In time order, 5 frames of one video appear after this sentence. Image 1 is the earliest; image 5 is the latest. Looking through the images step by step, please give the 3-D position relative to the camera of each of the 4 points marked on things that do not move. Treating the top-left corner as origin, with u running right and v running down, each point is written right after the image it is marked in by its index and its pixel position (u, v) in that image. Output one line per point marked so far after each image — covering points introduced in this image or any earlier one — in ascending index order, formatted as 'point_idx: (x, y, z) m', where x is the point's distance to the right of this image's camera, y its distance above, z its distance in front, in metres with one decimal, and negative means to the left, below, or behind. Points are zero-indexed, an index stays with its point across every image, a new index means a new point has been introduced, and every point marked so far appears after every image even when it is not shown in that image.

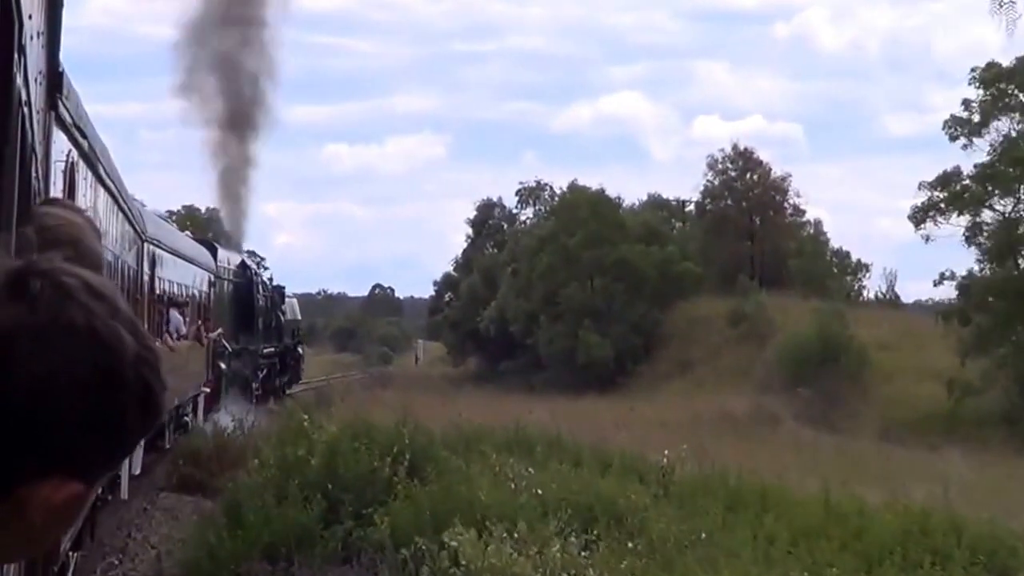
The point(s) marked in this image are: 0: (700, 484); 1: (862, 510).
0: (+1.8, -1.8, +14.9) m
1: (+3.3, -2.1, +14.8) m
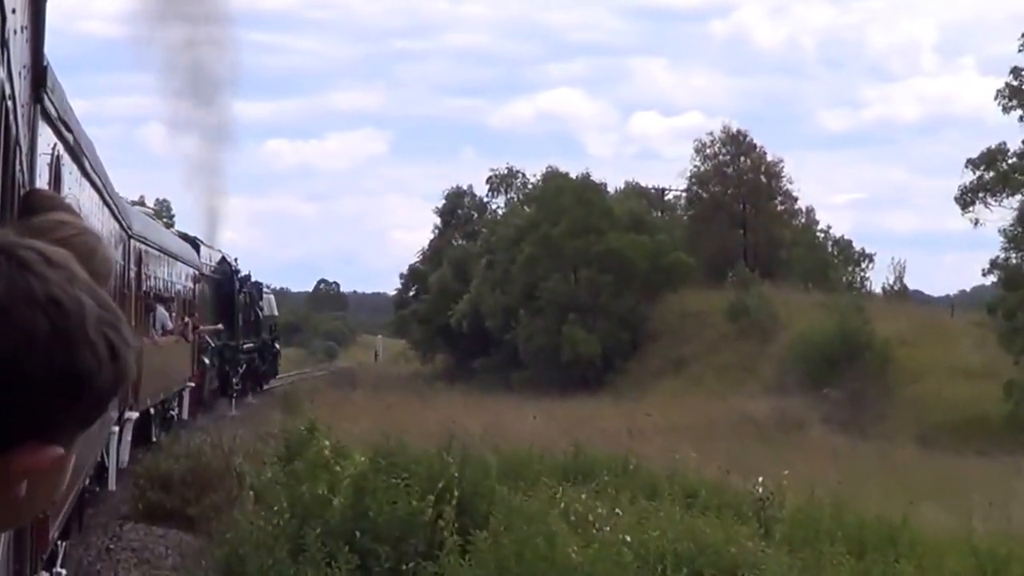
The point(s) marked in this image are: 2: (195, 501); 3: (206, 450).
0: (+2.3, -1.7, +12.0) m
1: (+3.7, -2.0, +11.8) m
2: (-3.2, -2.2, +16.1) m
3: (-3.4, -1.8, +17.5) m
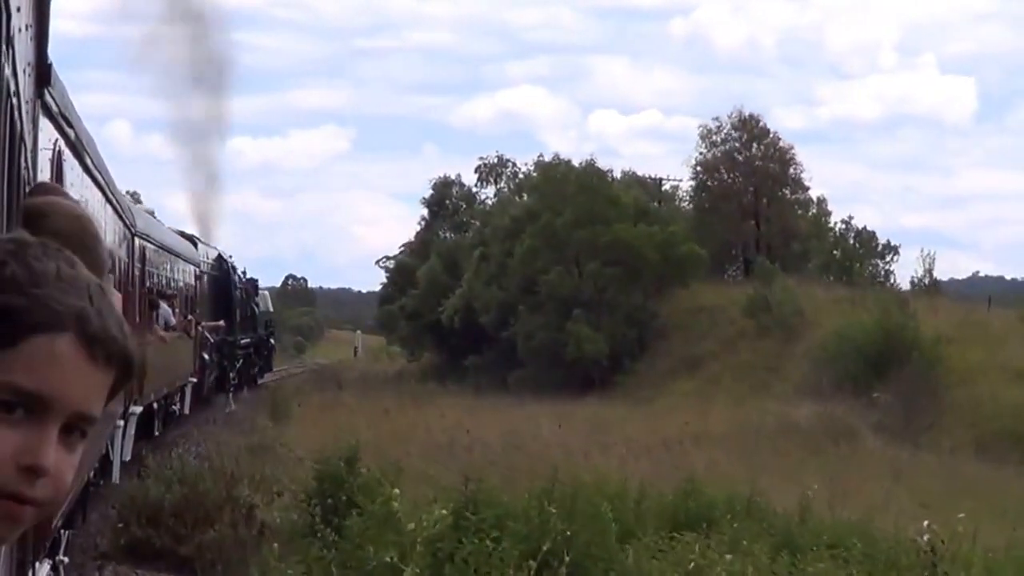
0: (+2.9, -1.7, +9.3) m
1: (+4.3, -1.9, +9.2) m
2: (-2.7, -2.1, +13.3) m
3: (-2.9, -1.7, +14.7) m
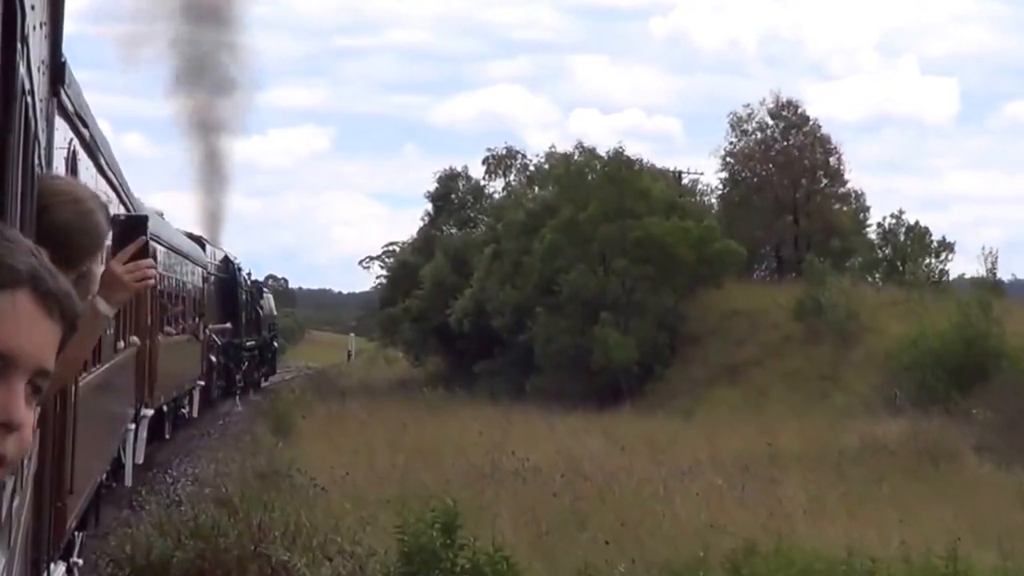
0: (+3.7, -1.6, +6.1) m
1: (+5.2, -1.9, +6.0) m
2: (-1.9, -2.1, +10.0) m
3: (-2.1, -1.7, +11.4) m
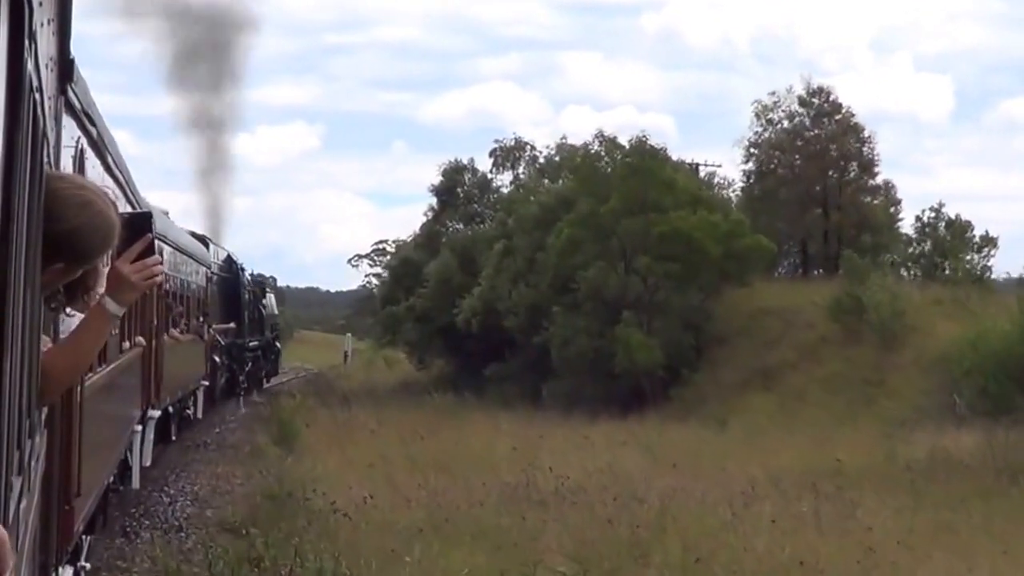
0: (+4.3, -1.6, +3.9) m
1: (+5.7, -1.9, +3.8) m
2: (-1.4, -2.1, +7.8) m
3: (-1.6, -1.7, +9.2) m
